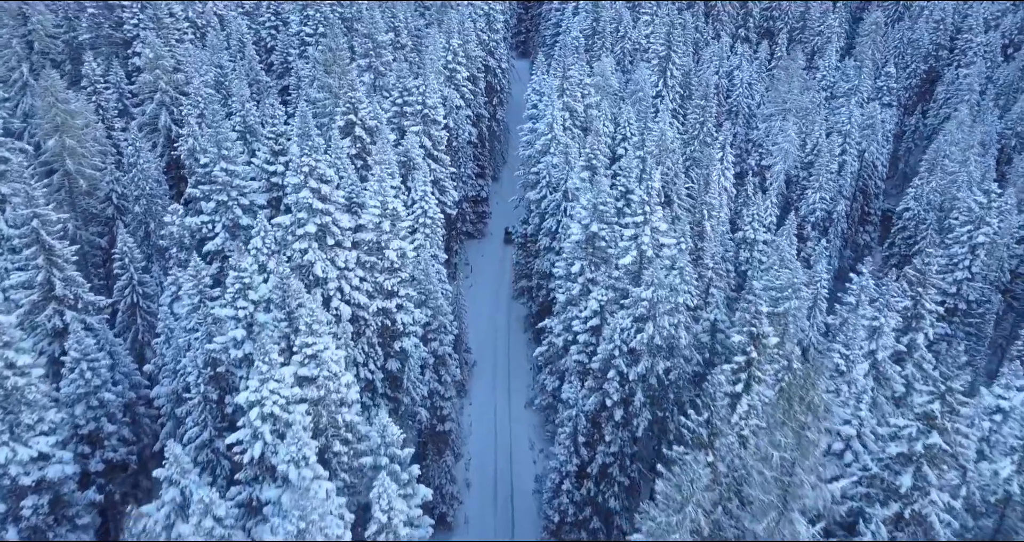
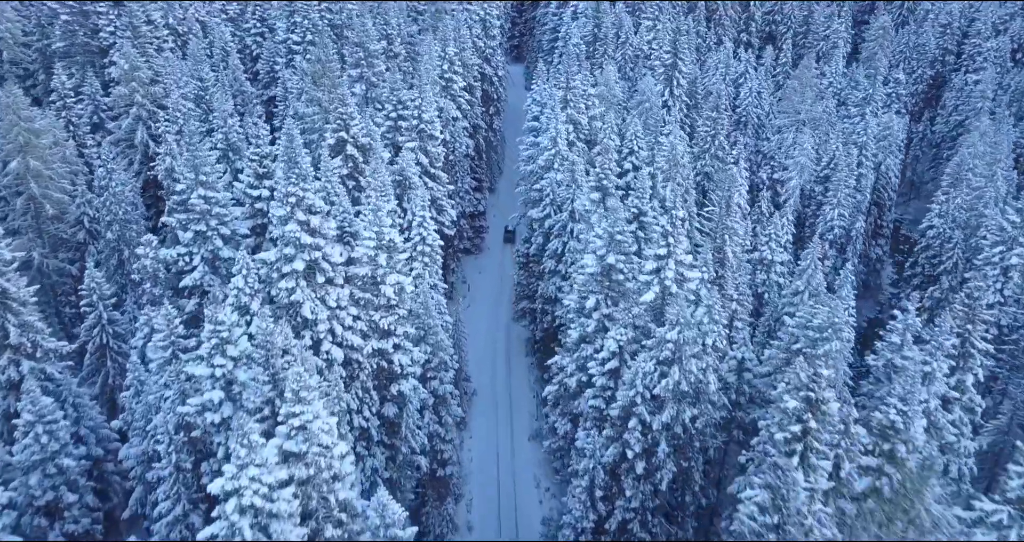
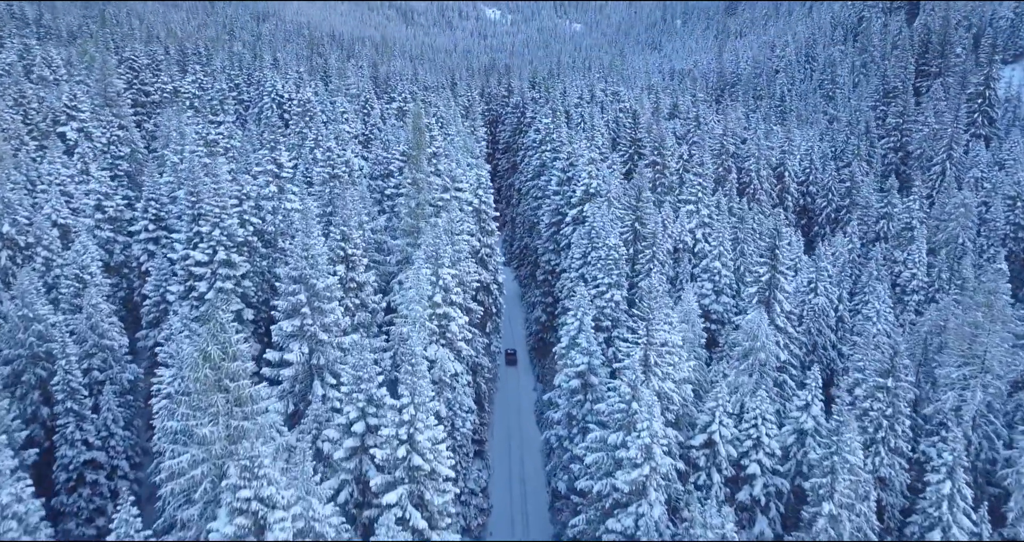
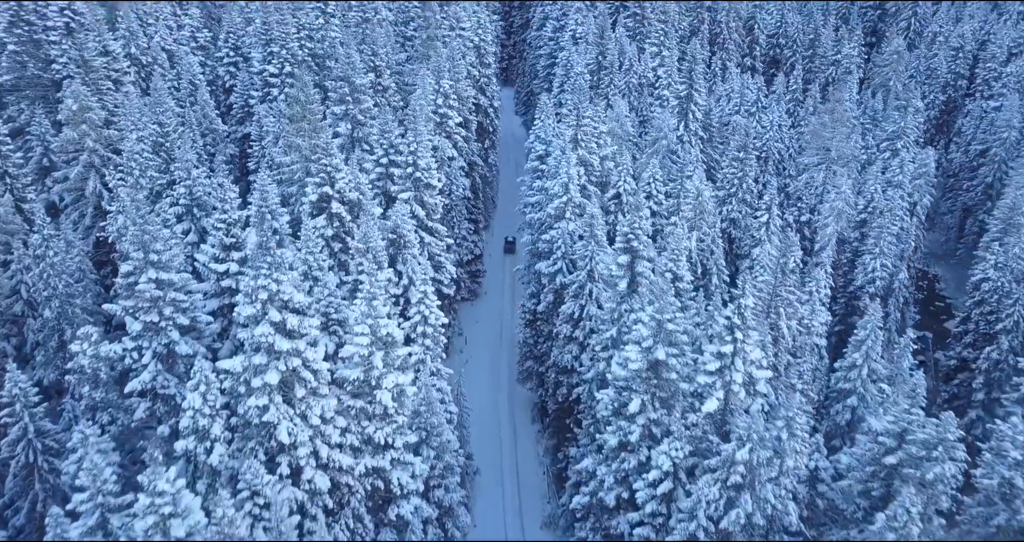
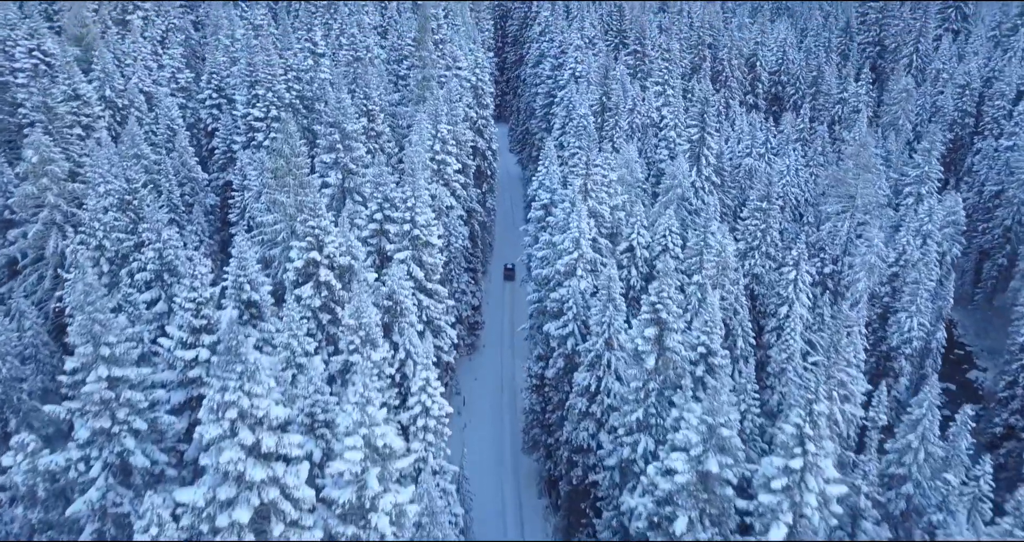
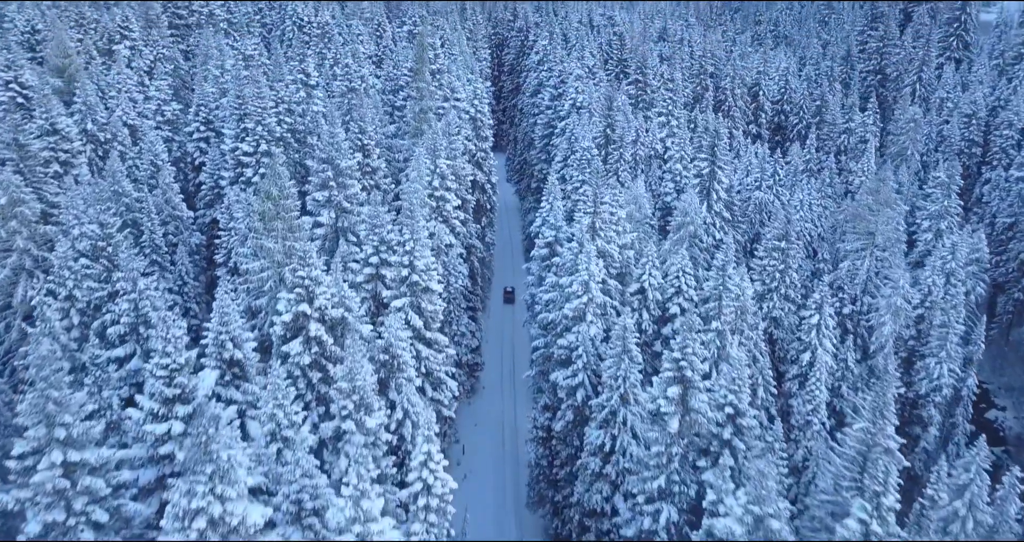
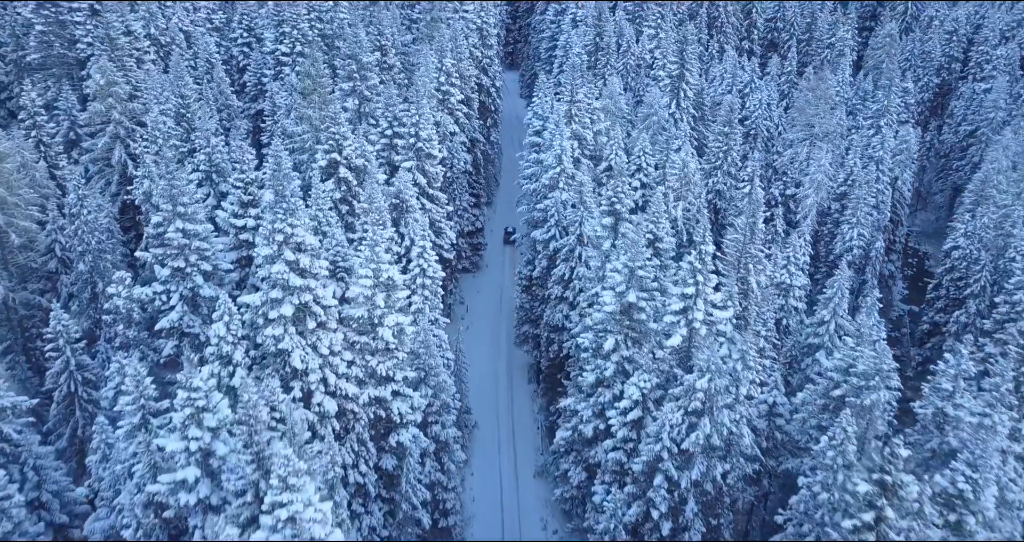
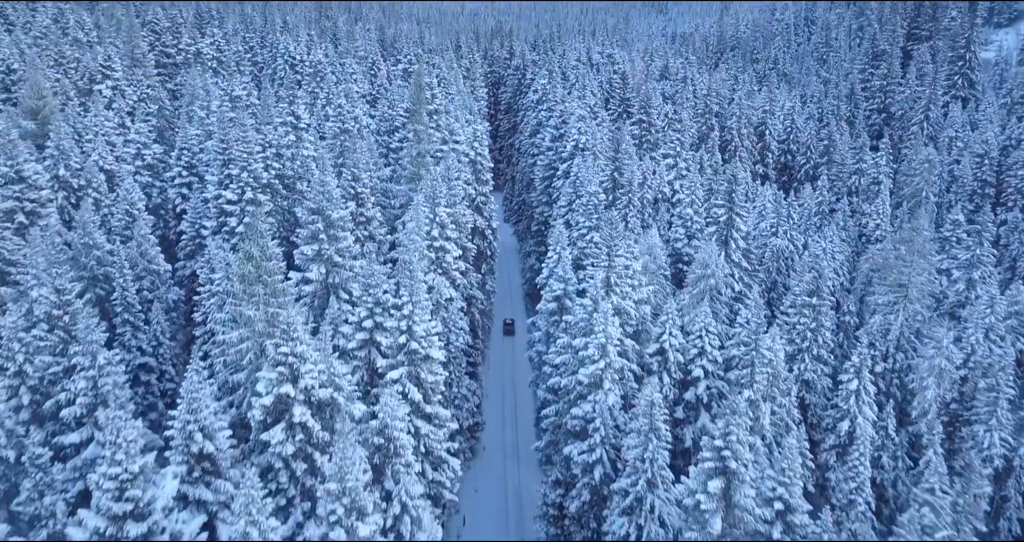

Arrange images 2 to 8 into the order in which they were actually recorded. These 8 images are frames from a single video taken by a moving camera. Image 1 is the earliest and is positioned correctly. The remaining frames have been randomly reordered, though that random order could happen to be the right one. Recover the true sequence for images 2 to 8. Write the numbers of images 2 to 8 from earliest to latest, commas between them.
2, 7, 4, 5, 6, 8, 3
